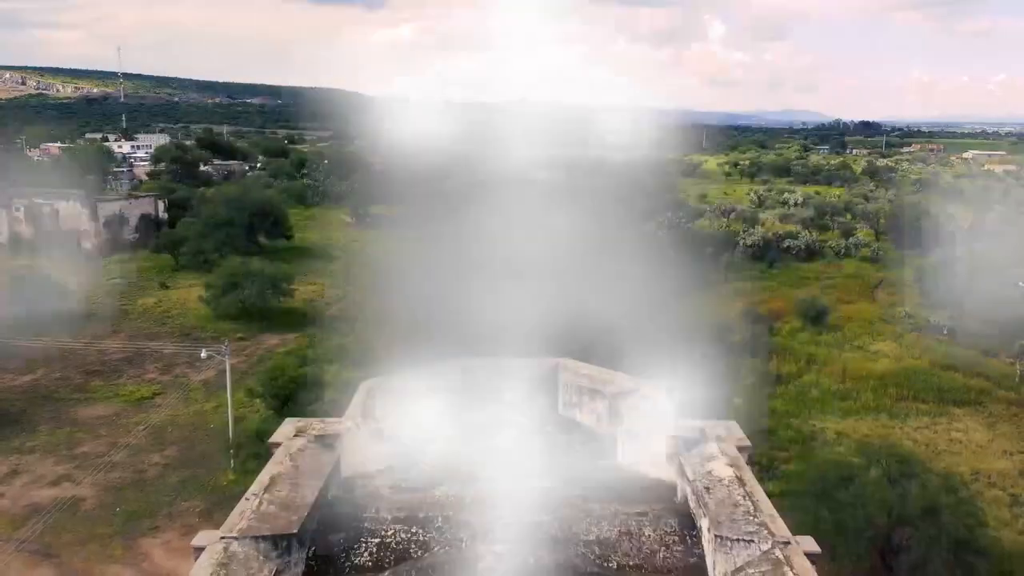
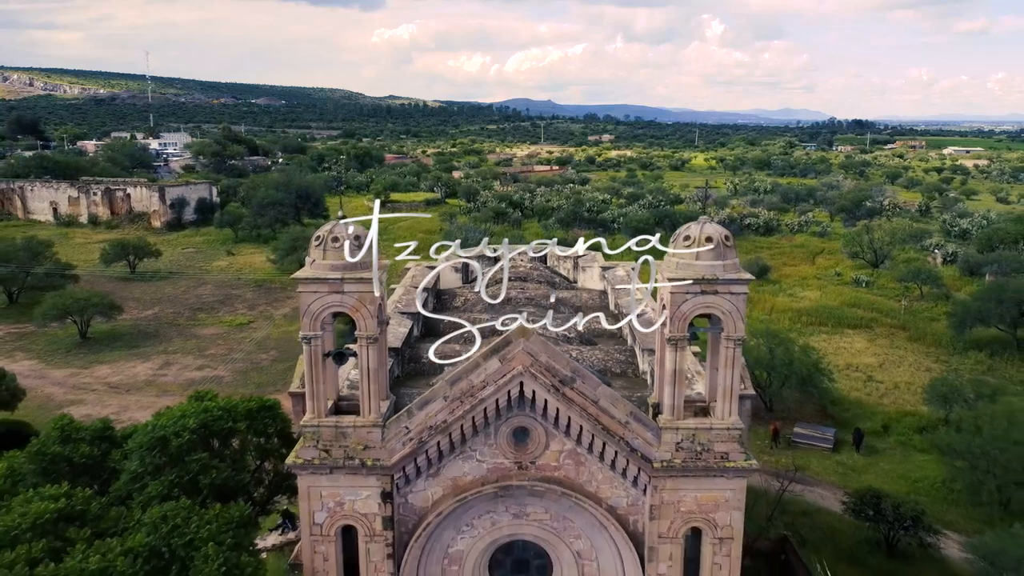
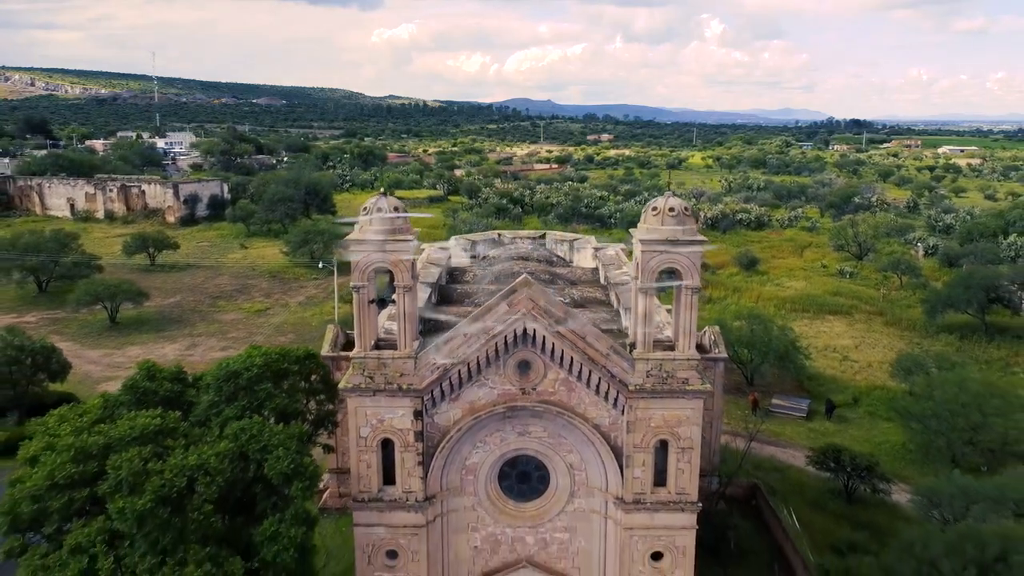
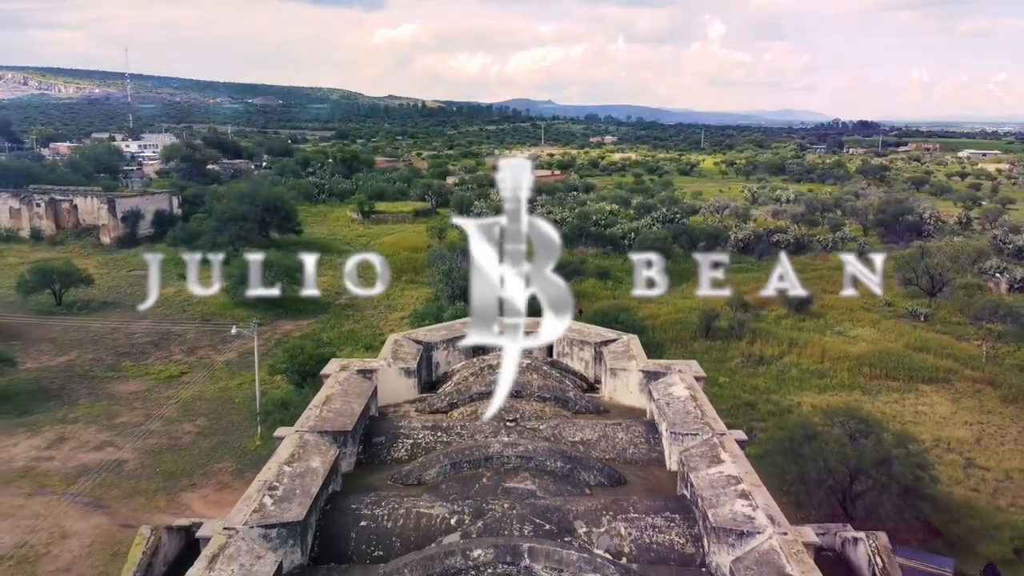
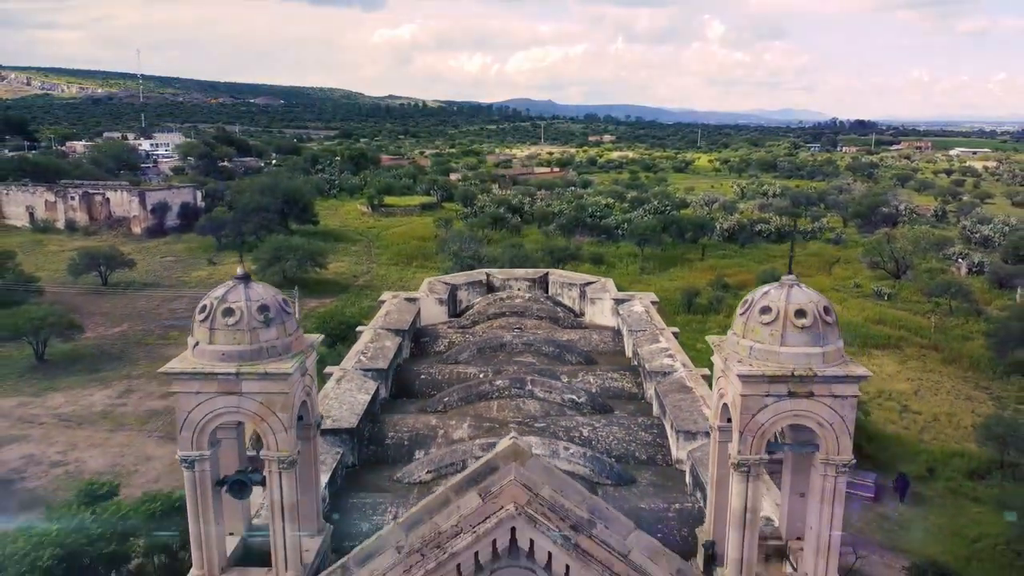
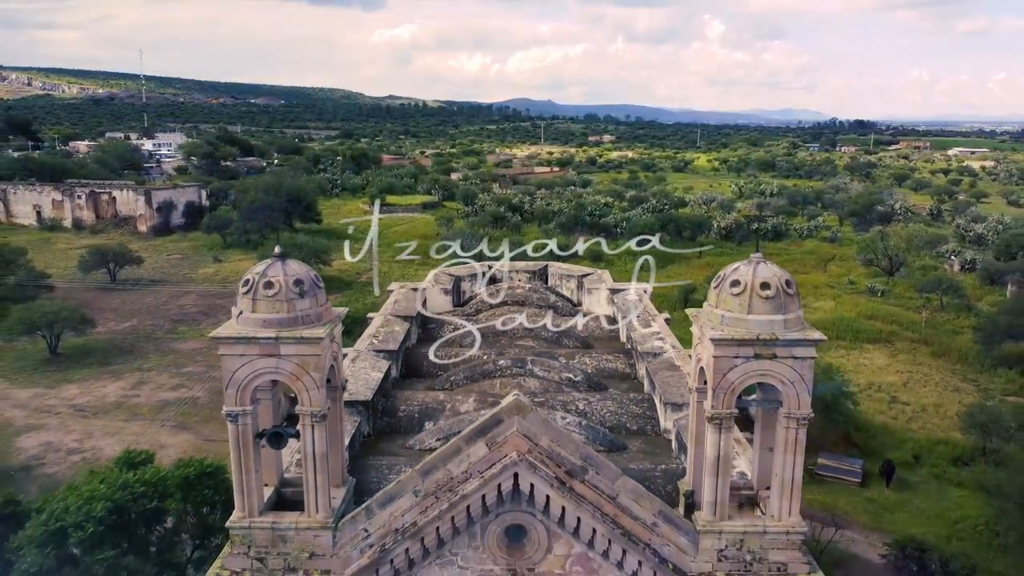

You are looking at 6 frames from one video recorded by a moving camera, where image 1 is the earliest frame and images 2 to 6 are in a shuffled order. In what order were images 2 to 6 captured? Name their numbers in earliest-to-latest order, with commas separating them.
4, 5, 6, 2, 3
